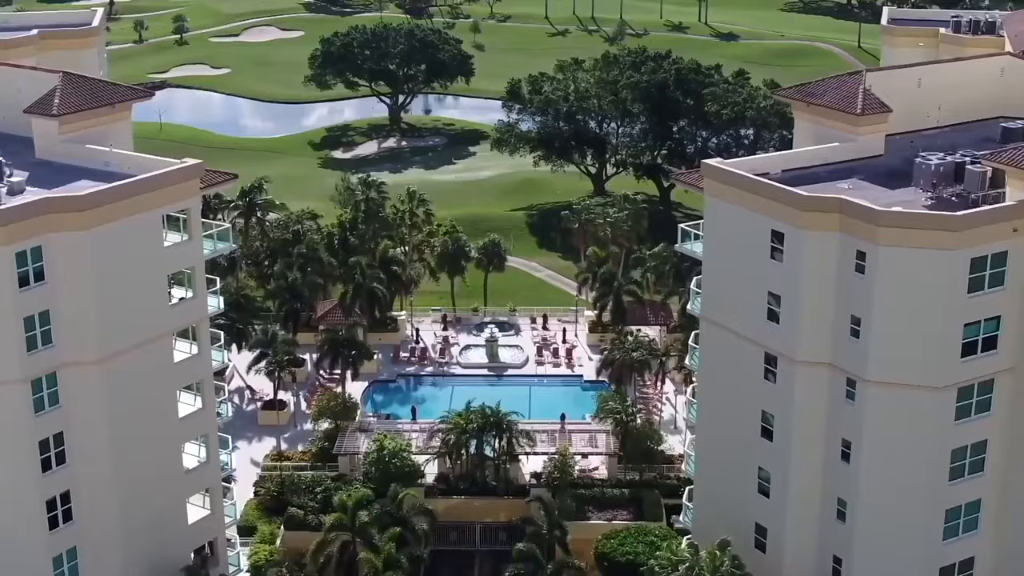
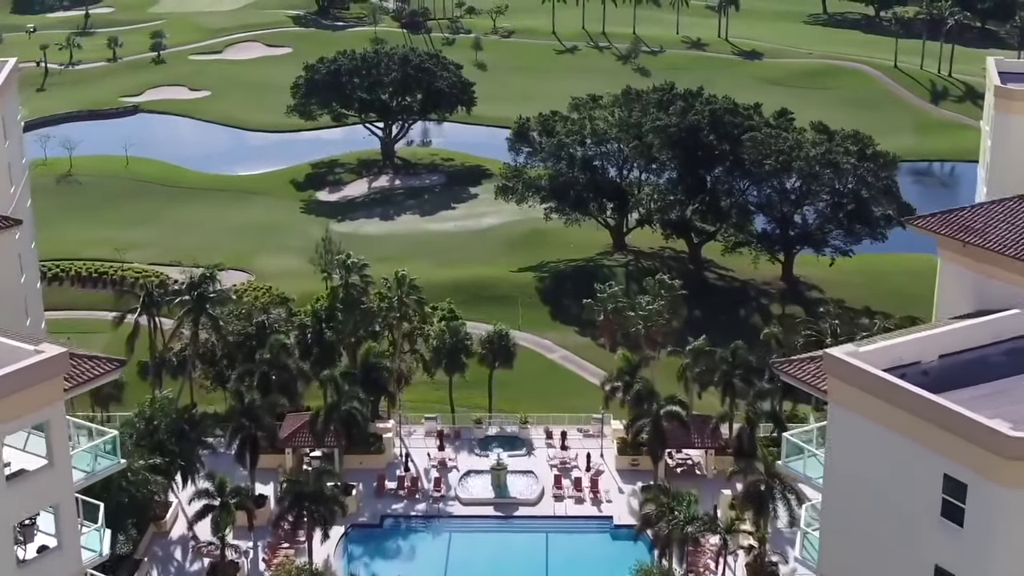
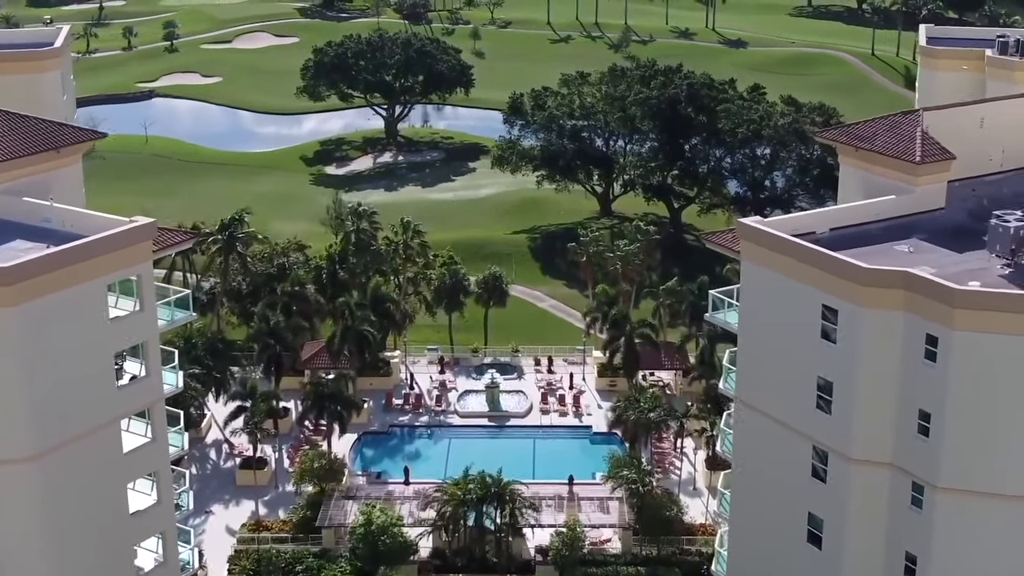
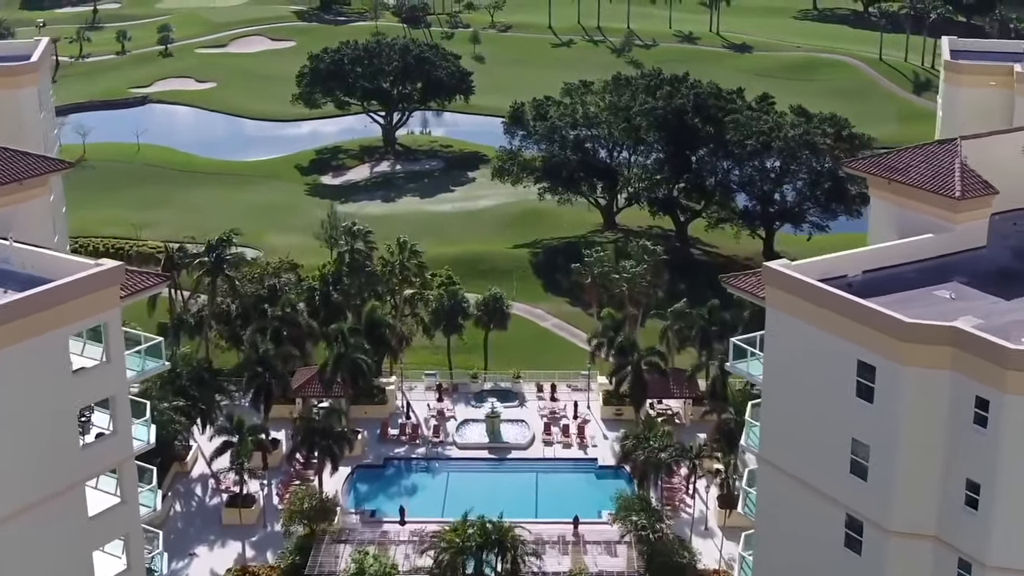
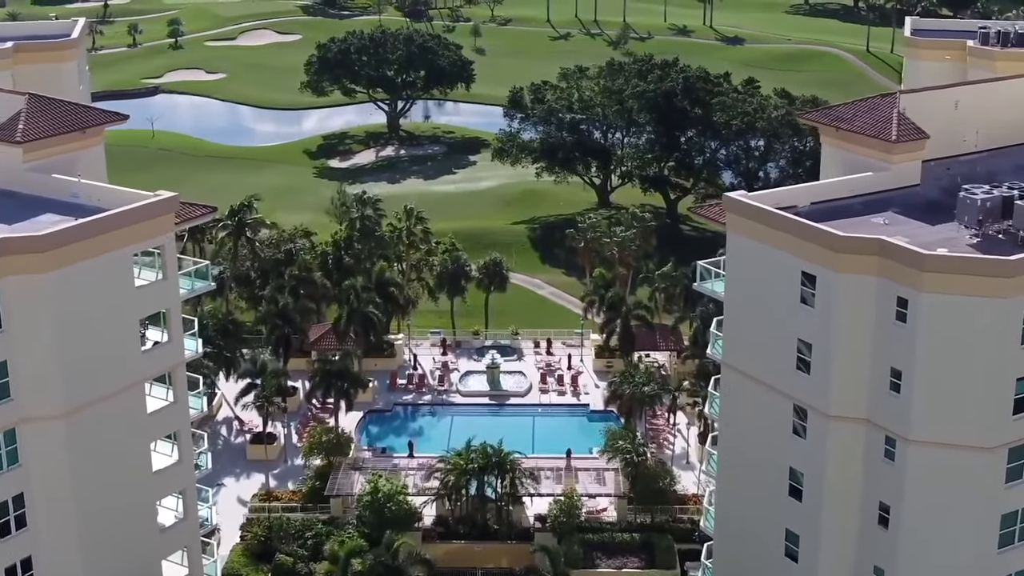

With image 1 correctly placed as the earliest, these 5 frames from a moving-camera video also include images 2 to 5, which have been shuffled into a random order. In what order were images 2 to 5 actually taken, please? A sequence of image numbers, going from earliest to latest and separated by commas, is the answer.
5, 3, 4, 2
